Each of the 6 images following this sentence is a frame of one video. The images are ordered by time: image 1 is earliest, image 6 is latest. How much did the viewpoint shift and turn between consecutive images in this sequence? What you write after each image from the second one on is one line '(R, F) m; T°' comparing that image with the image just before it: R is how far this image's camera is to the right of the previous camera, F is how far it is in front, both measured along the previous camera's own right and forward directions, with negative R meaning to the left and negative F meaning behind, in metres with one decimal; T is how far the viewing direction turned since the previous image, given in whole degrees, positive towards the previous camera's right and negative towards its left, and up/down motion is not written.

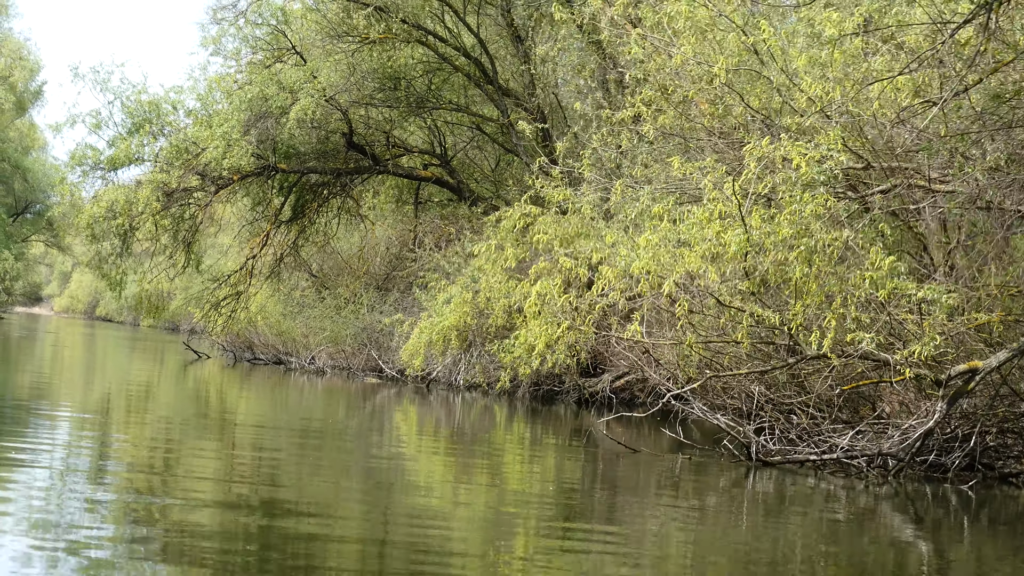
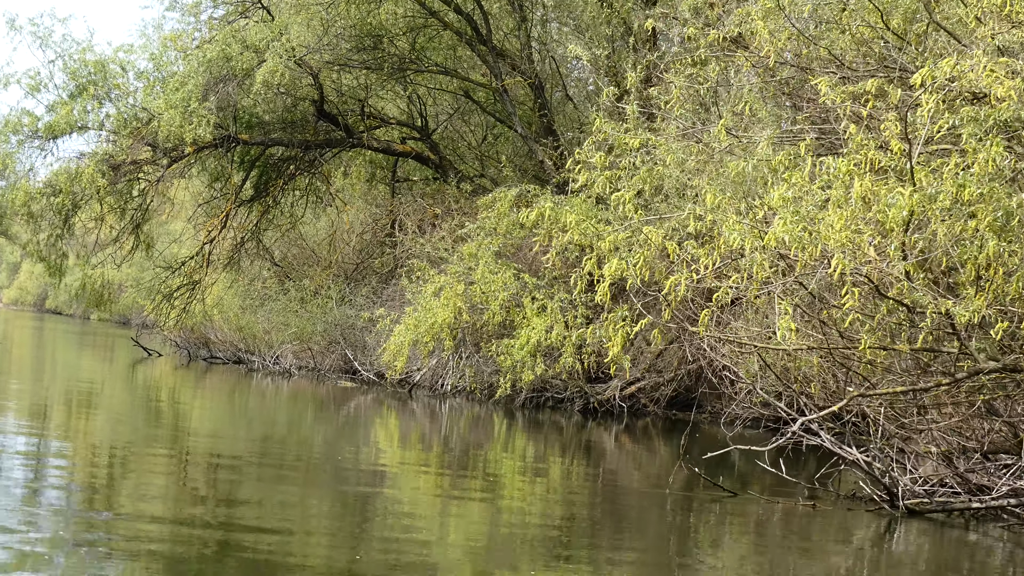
(-0.3, +2.5) m; +1°
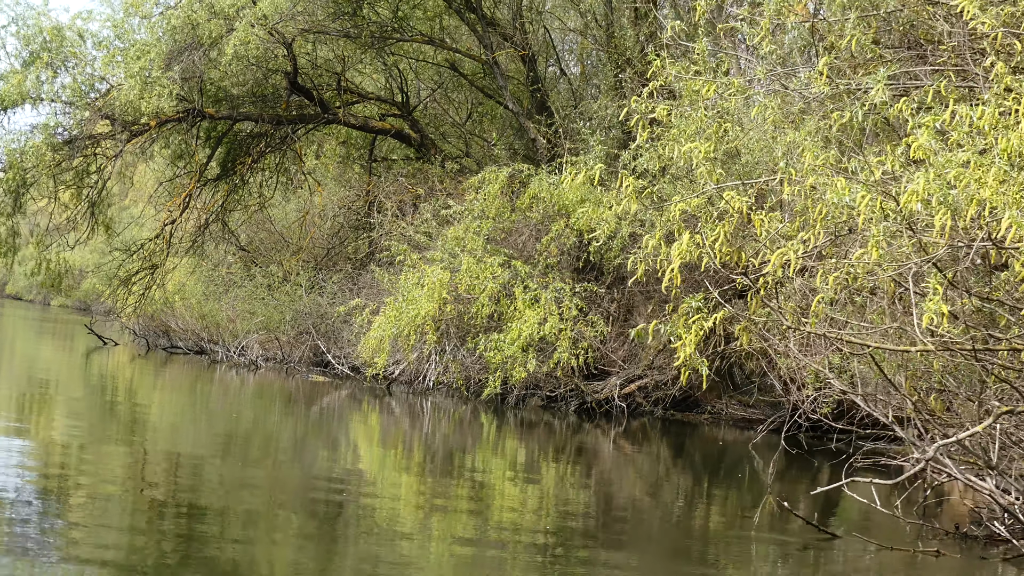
(-0.2, +1.4) m; +1°
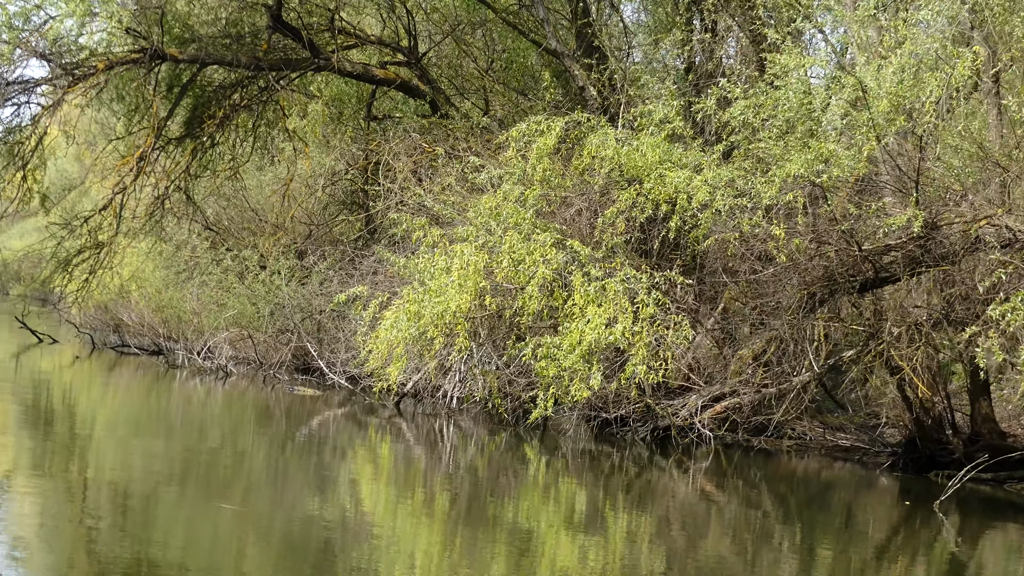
(-0.4, +3.6) m; +1°
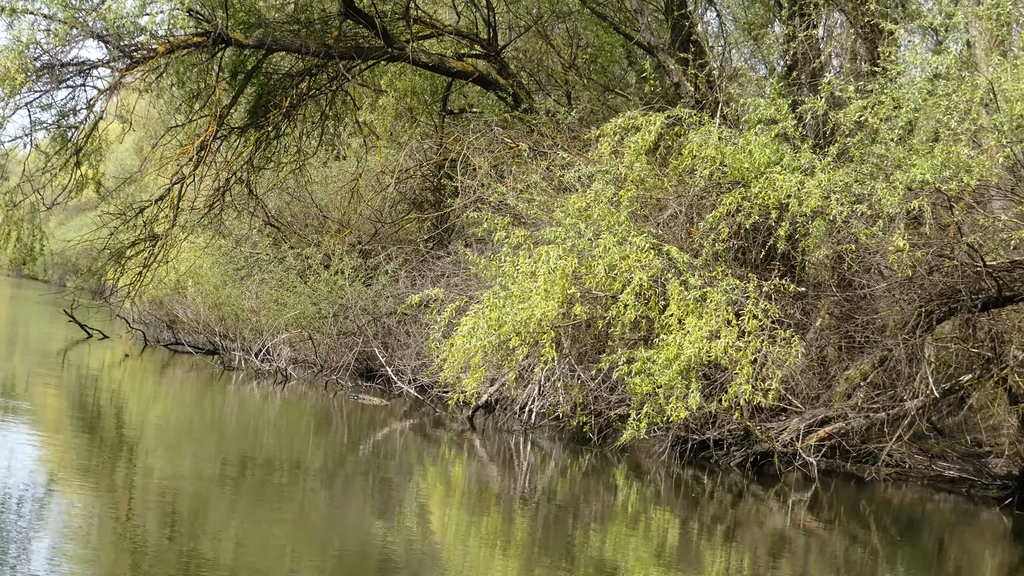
(-0.2, +0.9) m; -1°
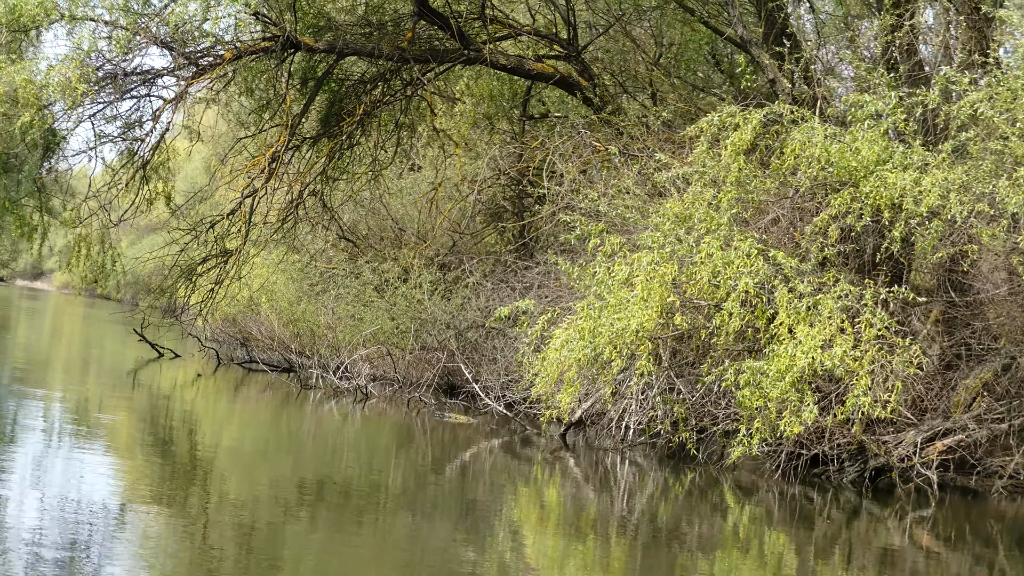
(-0.1, +0.6) m; -2°
